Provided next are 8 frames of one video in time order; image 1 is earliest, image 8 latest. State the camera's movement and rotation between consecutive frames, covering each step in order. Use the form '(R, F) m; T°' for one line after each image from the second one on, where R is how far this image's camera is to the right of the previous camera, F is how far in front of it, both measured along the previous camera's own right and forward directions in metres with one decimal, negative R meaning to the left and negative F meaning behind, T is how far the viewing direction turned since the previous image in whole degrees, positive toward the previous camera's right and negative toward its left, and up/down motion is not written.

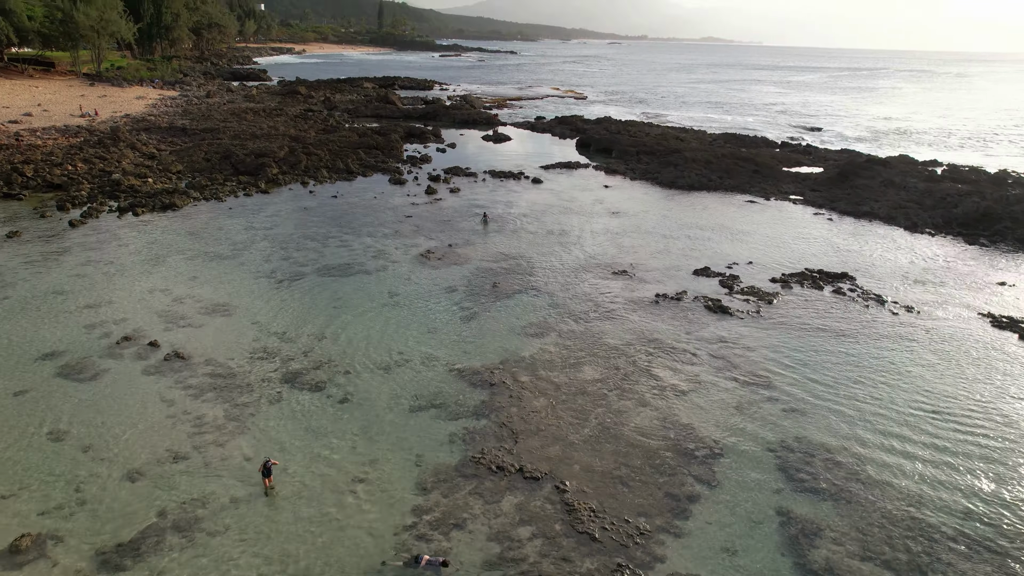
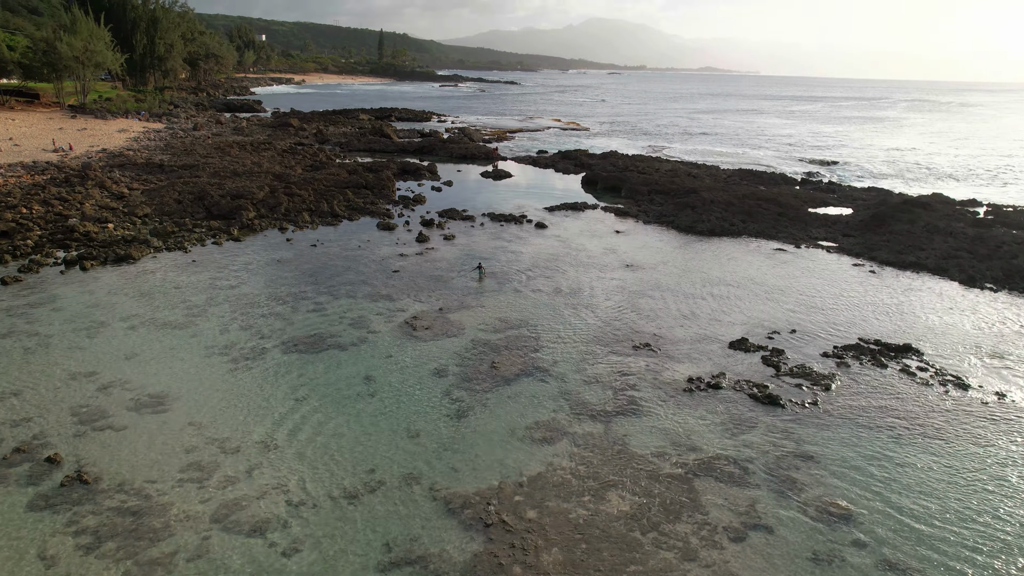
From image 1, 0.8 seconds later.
(0.0, +2.6) m; 0°
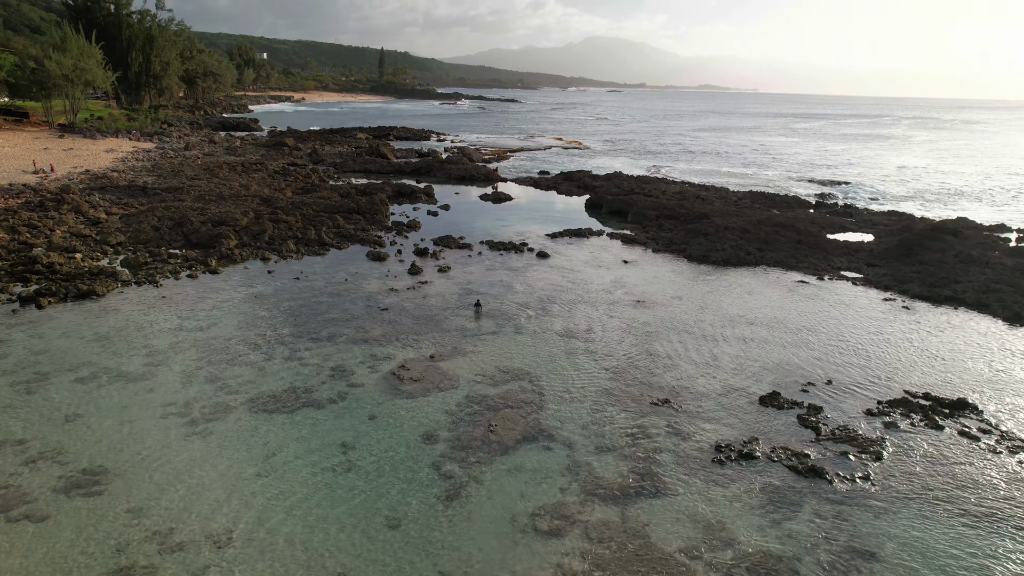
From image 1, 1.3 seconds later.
(0.0, +1.7) m; 0°
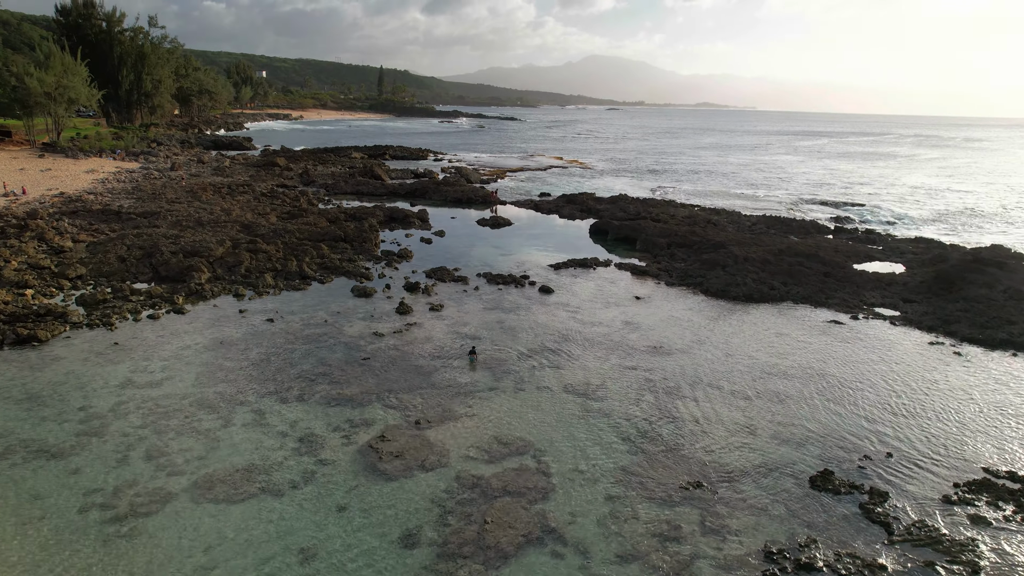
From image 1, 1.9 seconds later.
(0.0, +2.1) m; 0°
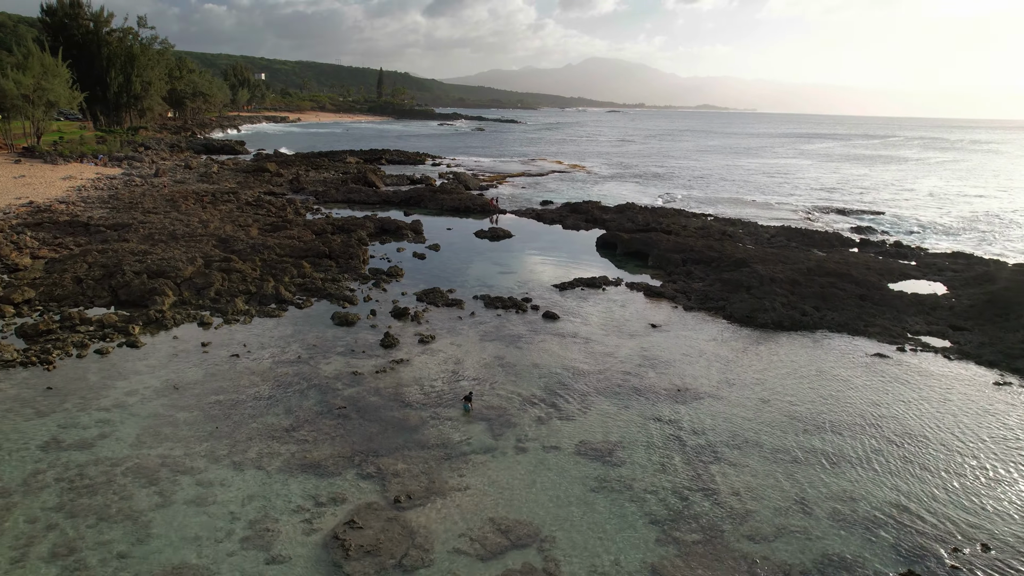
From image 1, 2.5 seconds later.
(0.0, +2.2) m; 0°
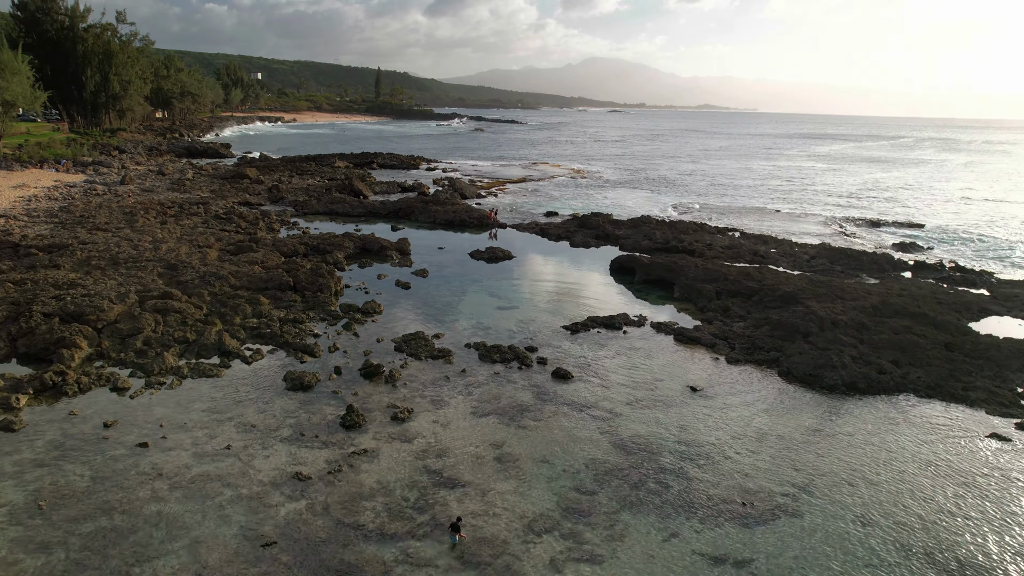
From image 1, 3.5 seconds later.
(0.0, +3.8) m; 0°
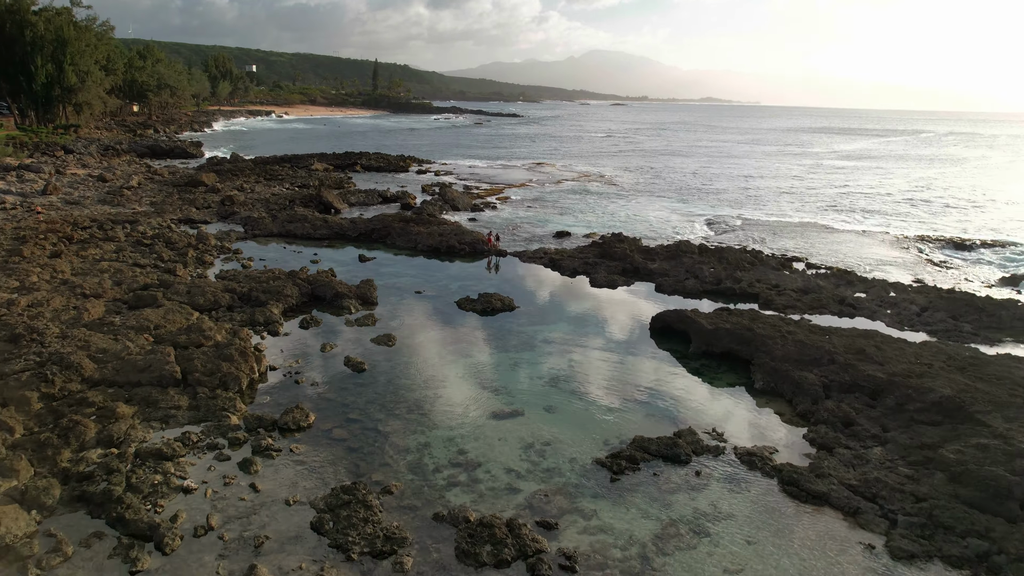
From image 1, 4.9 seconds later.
(0.0, +6.8) m; 0°
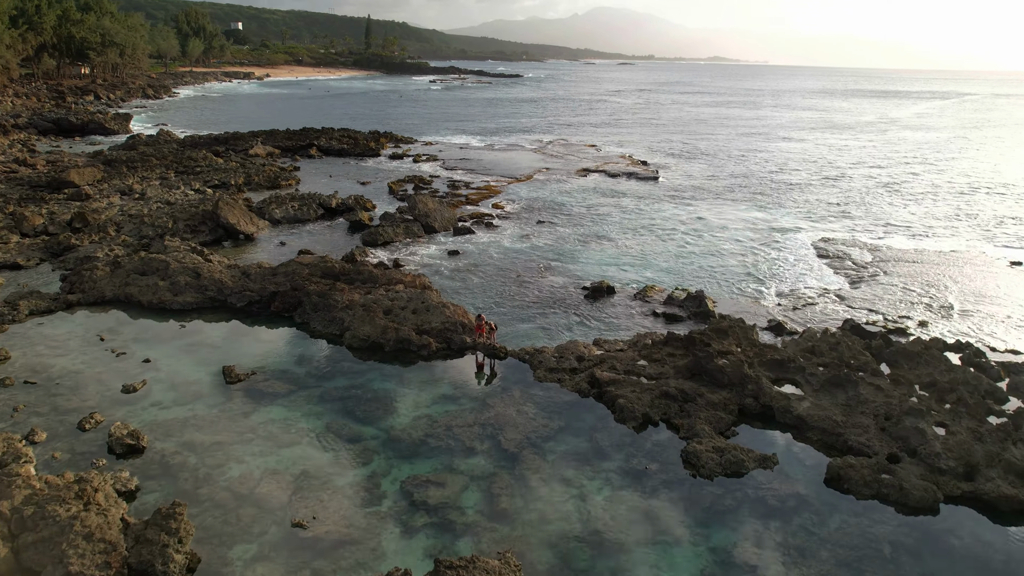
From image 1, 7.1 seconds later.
(-0.1, +12.0) m; 0°
